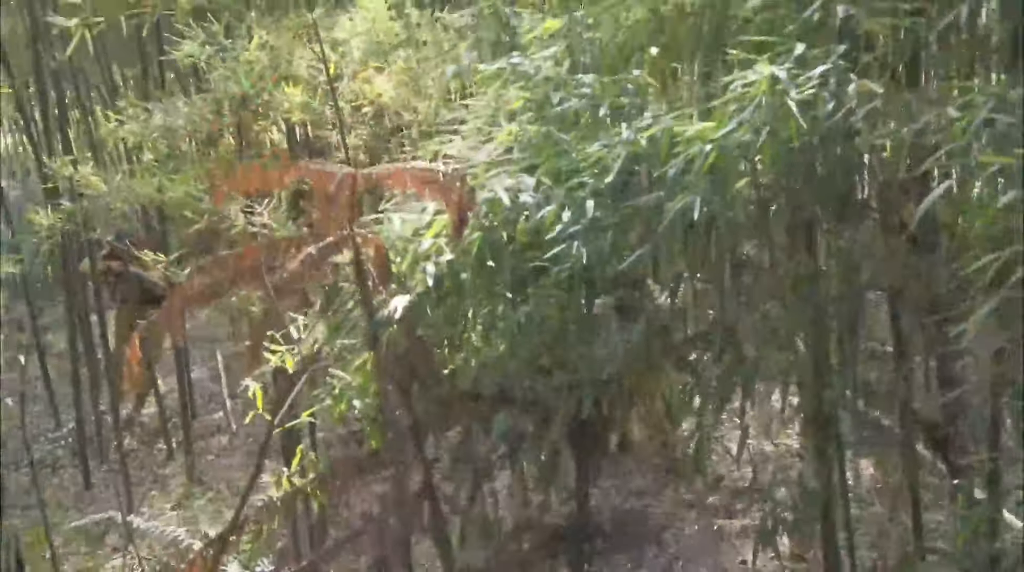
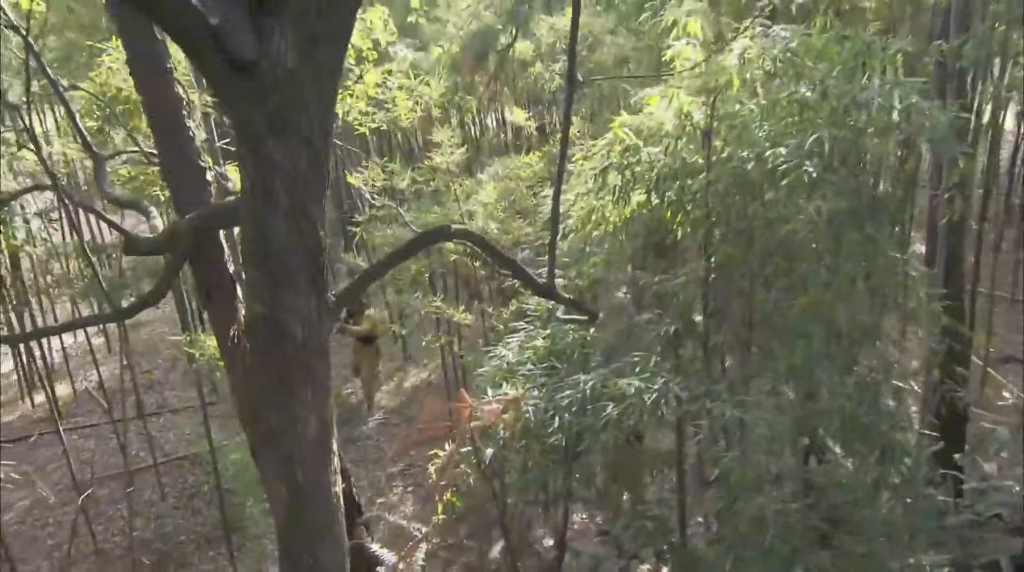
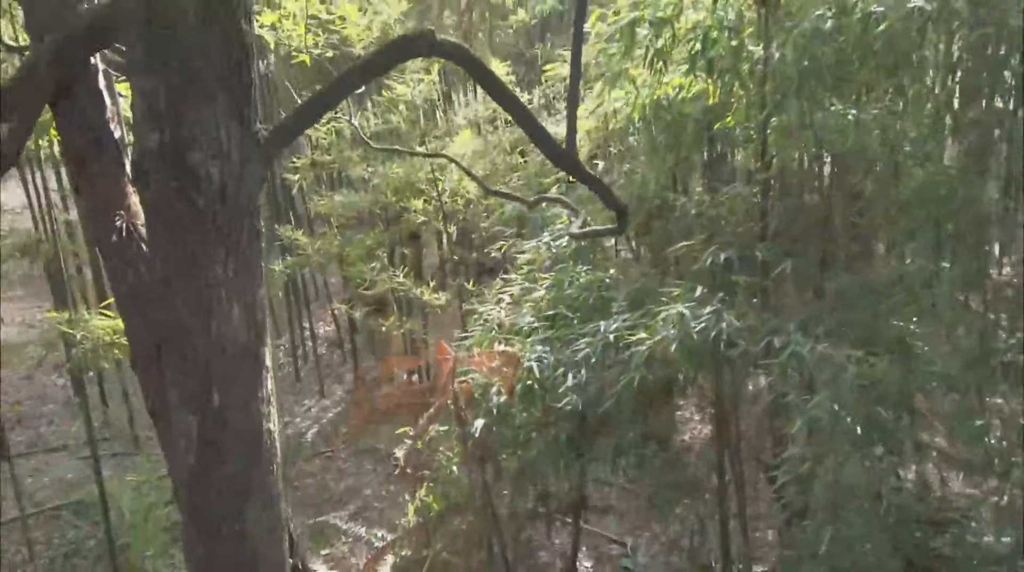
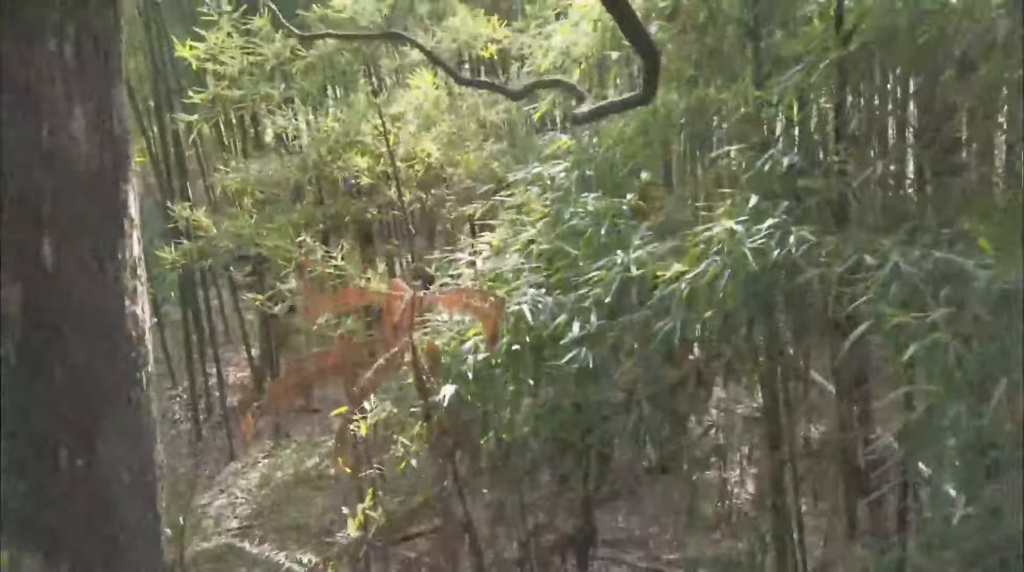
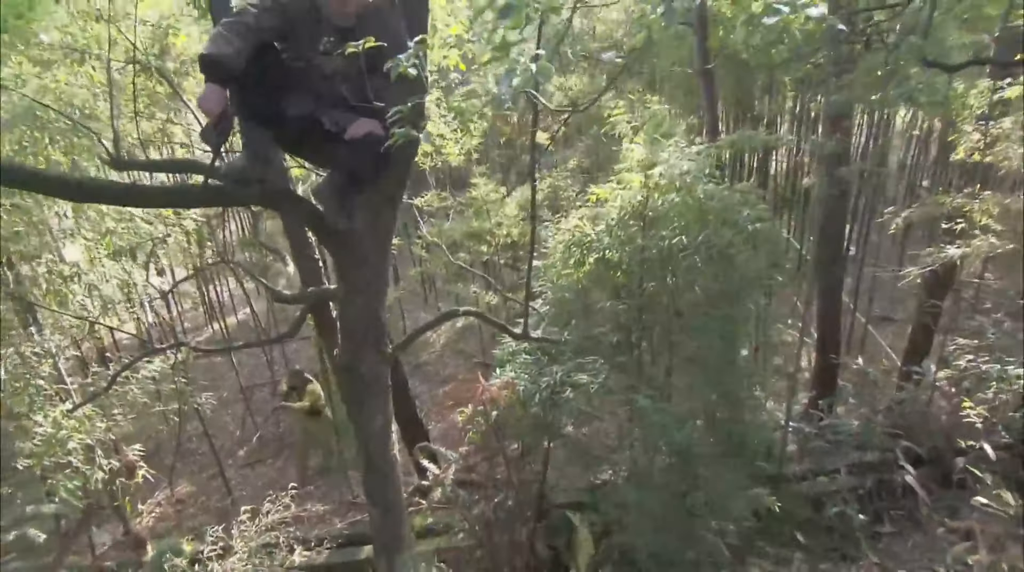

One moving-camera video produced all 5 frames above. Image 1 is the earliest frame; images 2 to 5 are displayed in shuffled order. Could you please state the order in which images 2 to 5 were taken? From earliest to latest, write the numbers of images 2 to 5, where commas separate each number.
4, 3, 2, 5
